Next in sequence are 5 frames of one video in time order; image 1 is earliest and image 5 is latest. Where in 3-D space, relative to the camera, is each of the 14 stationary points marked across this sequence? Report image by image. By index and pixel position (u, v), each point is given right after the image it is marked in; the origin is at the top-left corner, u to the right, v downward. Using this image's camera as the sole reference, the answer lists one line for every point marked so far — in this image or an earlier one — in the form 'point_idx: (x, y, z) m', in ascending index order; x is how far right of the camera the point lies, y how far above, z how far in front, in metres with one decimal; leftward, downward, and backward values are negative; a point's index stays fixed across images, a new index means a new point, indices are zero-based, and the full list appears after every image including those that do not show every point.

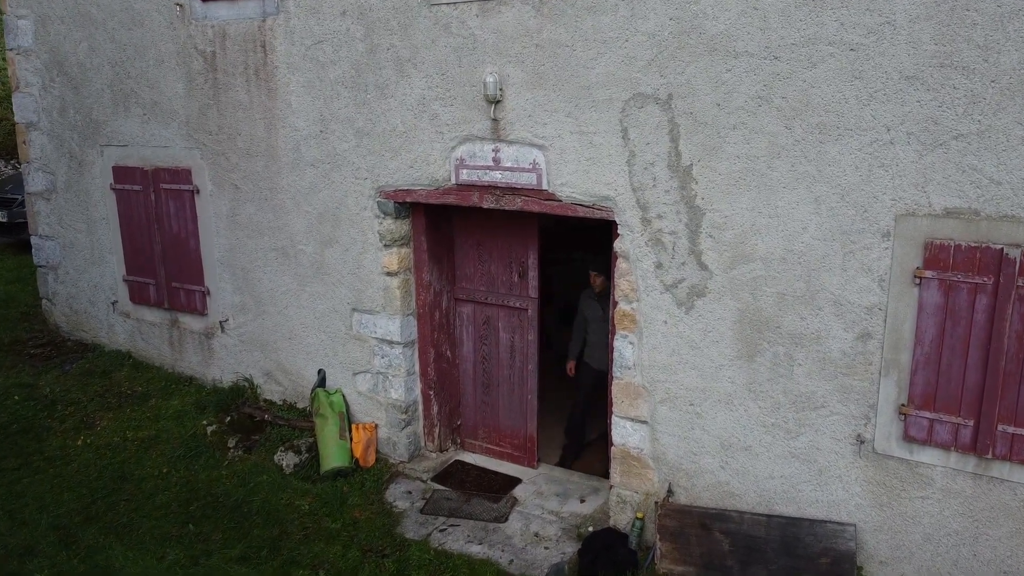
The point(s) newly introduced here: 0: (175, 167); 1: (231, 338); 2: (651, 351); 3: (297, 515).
0: (-3.4, +1.2, +5.4) m
1: (-2.8, -0.5, +5.5) m
2: (+1.0, -0.5, +3.9) m
3: (-1.7, -1.9, +4.4) m
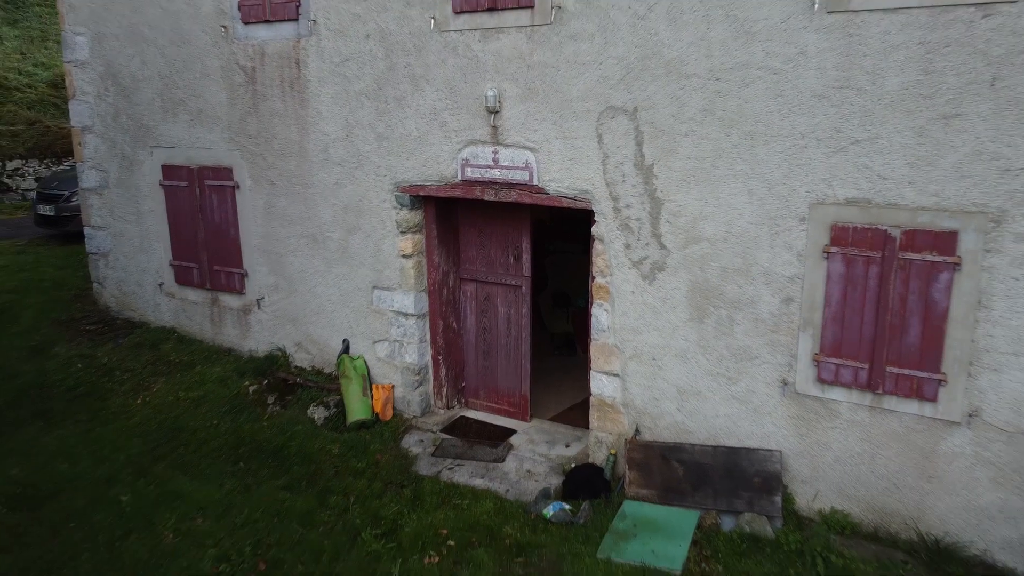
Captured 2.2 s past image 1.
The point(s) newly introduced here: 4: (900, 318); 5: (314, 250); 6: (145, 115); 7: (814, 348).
0: (-3.4, +1.4, +6.3) m
1: (-2.9, -0.3, +6.3) m
2: (+1.0, -0.2, +4.7) m
3: (-1.8, -1.6, +5.2) m
4: (+2.8, -0.2, +3.9) m
5: (-2.2, +0.4, +6.0) m
6: (-4.5, +2.1, +6.6) m
7: (+2.3, -0.5, +4.1) m
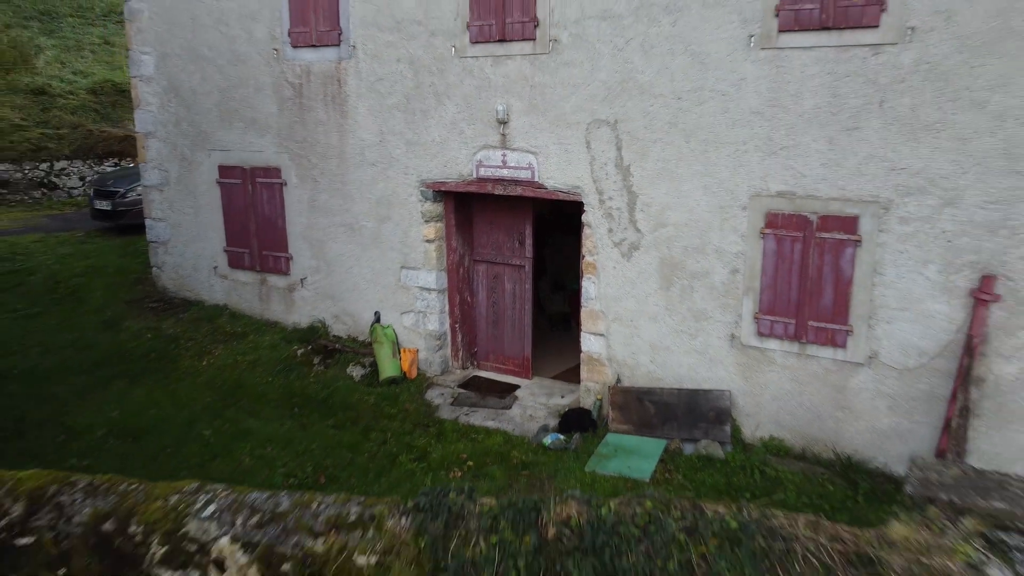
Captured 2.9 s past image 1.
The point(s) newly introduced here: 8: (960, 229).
0: (-3.4, +1.7, +7.4) m
1: (-2.8, 0.0, +7.5) m
2: (+1.0, 0.0, +5.9) m
3: (-1.7, -1.4, +6.4) m
4: (+2.9, 0.0, +5.0) m
5: (-2.1, +0.7, +7.1) m
6: (-4.5, +2.4, +7.8) m
7: (+2.4, -0.2, +5.3) m
8: (+3.8, +0.5, +4.6) m
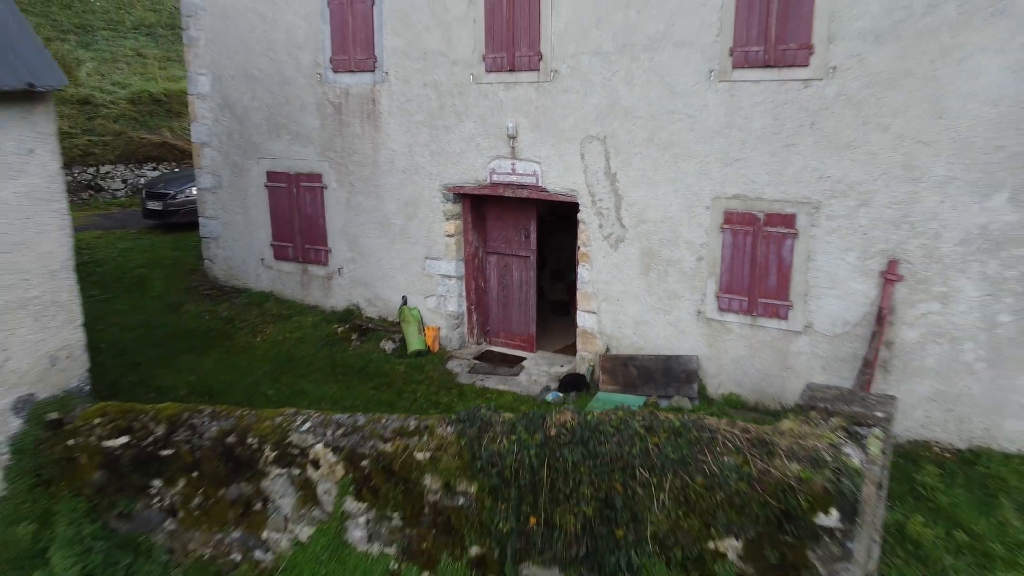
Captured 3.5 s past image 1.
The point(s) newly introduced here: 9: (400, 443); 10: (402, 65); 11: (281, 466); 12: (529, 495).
0: (-3.3, +1.9, +8.7) m
1: (-2.7, +0.1, +8.8) m
2: (+1.1, +0.2, +7.2) m
3: (-1.6, -1.2, +7.7) m
4: (+3.0, +0.2, +6.3) m
5: (-2.0, +0.9, +8.4) m
6: (-4.4, +2.6, +9.1) m
7: (+2.5, 0.0, +6.6) m
8: (+3.9, +0.7, +5.9) m
9: (-0.9, -1.2, +4.4) m
10: (-1.6, +3.3, +7.9) m
11: (-2.0, -1.5, +4.6) m
12: (+0.1, -1.6, +4.1) m
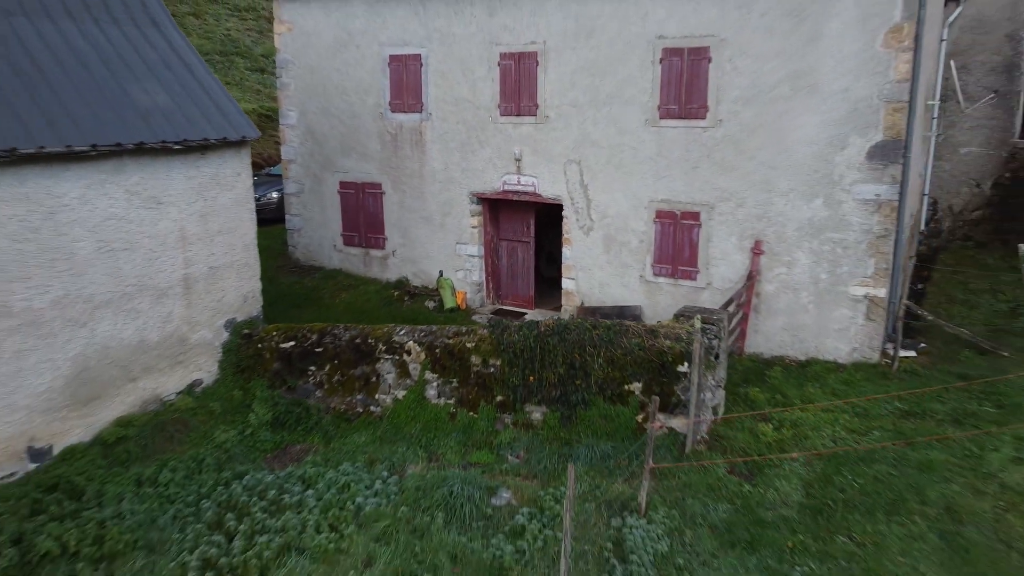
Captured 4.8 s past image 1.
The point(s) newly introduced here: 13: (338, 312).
0: (-3.2, +2.4, +12.2) m
1: (-2.6, +0.7, +12.2) m
2: (+1.3, +0.7, +10.6) m
3: (-1.5, -0.7, +11.1) m
4: (+3.1, +0.7, +9.7) m
5: (-1.9, +1.4, +11.8) m
6: (-4.2, +3.1, +12.5) m
7: (+2.6, +0.5, +10.0) m
8: (+4.0, +1.2, +9.3) m
9: (-0.8, -0.7, +7.8) m
10: (-1.5, +3.8, +11.3) m
11: (-1.8, -1.0, +8.0) m
12: (+0.2, -1.1, +7.6) m
13: (-3.7, -0.5, +11.4) m
